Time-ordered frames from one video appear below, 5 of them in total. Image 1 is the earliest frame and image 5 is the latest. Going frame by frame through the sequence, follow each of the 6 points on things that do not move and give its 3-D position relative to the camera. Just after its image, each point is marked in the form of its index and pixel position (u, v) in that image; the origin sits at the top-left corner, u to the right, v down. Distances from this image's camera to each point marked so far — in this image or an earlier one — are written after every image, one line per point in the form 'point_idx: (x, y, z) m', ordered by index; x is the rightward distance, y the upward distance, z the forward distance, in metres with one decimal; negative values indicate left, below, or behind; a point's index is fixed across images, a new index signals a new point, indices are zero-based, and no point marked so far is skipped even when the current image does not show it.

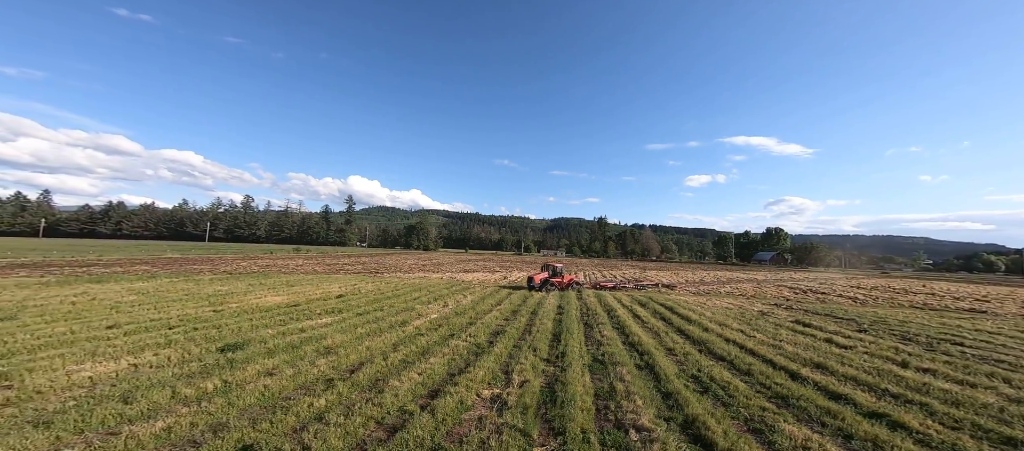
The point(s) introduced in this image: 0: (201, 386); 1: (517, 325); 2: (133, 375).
0: (-5.2, -2.7, +5.8) m
1: (+0.1, -3.4, +11.8) m
2: (-6.7, -2.7, +6.1) m
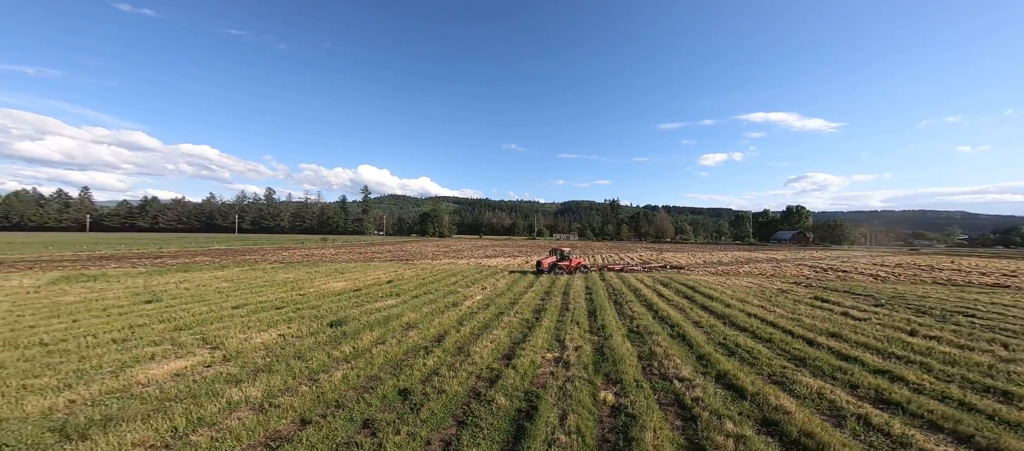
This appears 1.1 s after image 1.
0: (-3.9, -2.8, +7.9) m
1: (+1.7, -3.1, +13.8) m
2: (-5.4, -2.8, +8.3) m
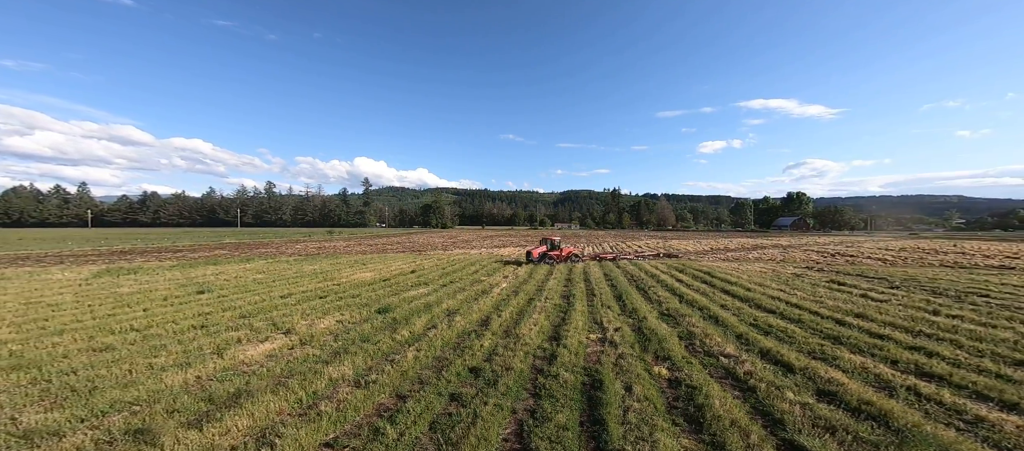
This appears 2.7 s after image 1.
0: (-2.7, -2.7, +8.7) m
1: (+2.8, -2.7, +14.5) m
2: (-4.2, -2.6, +9.1) m
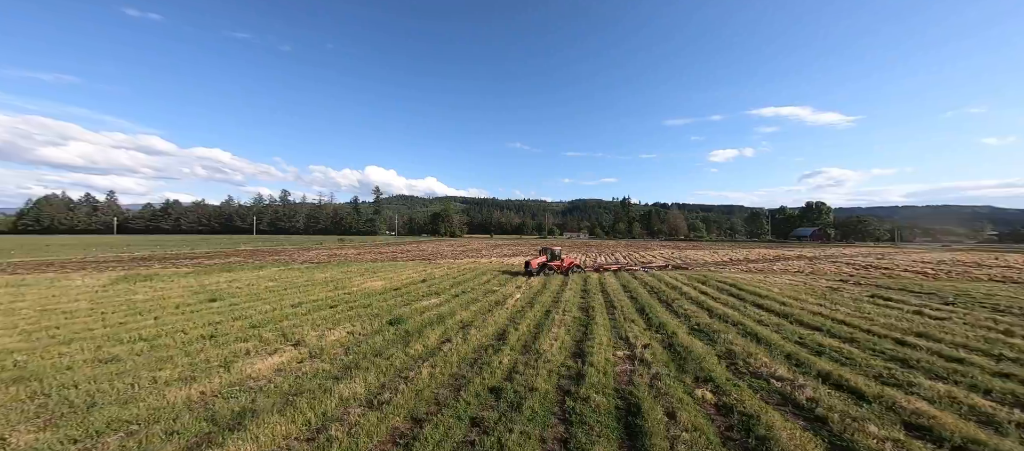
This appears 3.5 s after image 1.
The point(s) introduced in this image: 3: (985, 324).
0: (-2.3, -2.9, +8.2) m
1: (+3.4, -3.0, +13.9) m
2: (-3.7, -2.8, +8.7) m
3: (+10.1, -2.1, +7.5) m
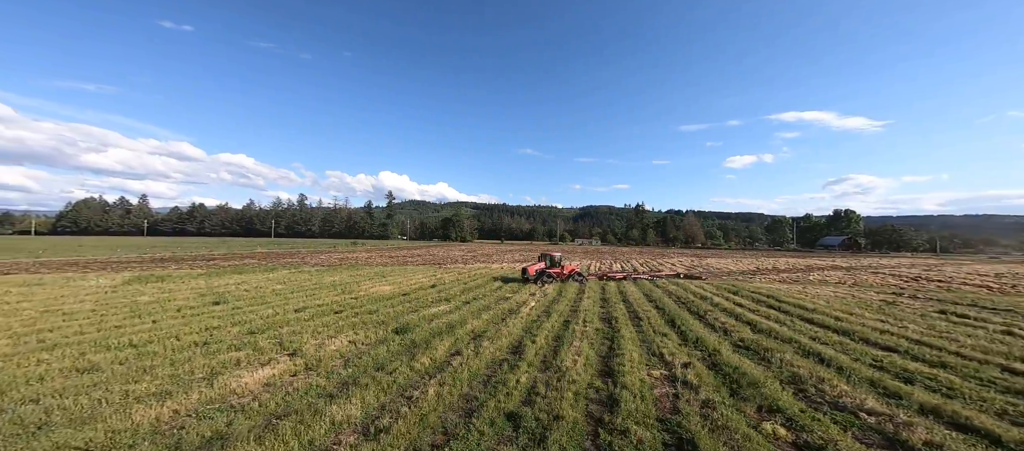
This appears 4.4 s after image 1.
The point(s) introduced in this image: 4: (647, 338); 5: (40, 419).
0: (-1.9, -2.9, +7.4) m
1: (+4.0, -3.2, +12.8) m
2: (-3.3, -2.8, +7.9) m
3: (+10.5, -2.2, +6.2) m
4: (+3.6, -3.0, +9.2) m
5: (-5.9, -2.4, +4.4) m
